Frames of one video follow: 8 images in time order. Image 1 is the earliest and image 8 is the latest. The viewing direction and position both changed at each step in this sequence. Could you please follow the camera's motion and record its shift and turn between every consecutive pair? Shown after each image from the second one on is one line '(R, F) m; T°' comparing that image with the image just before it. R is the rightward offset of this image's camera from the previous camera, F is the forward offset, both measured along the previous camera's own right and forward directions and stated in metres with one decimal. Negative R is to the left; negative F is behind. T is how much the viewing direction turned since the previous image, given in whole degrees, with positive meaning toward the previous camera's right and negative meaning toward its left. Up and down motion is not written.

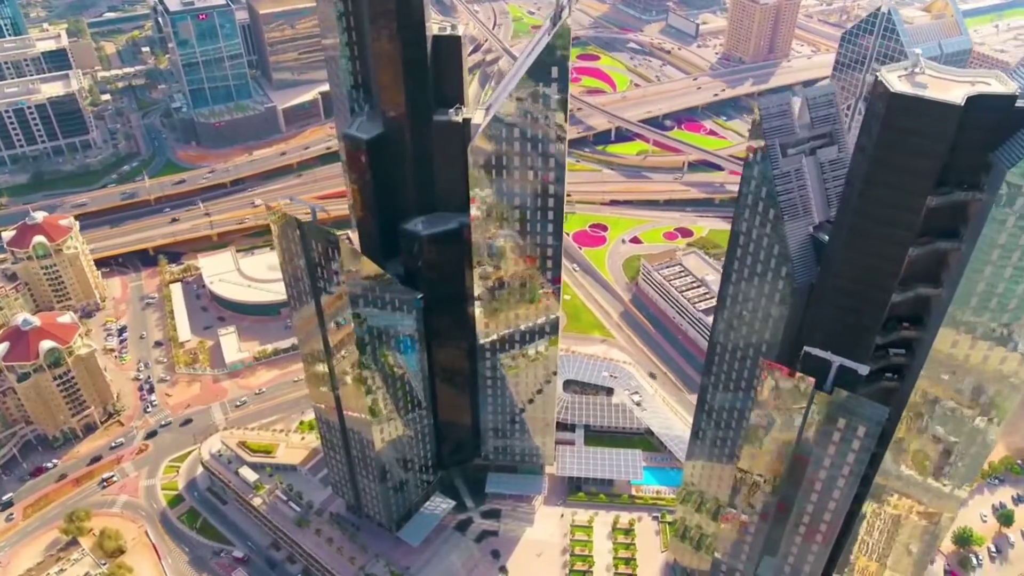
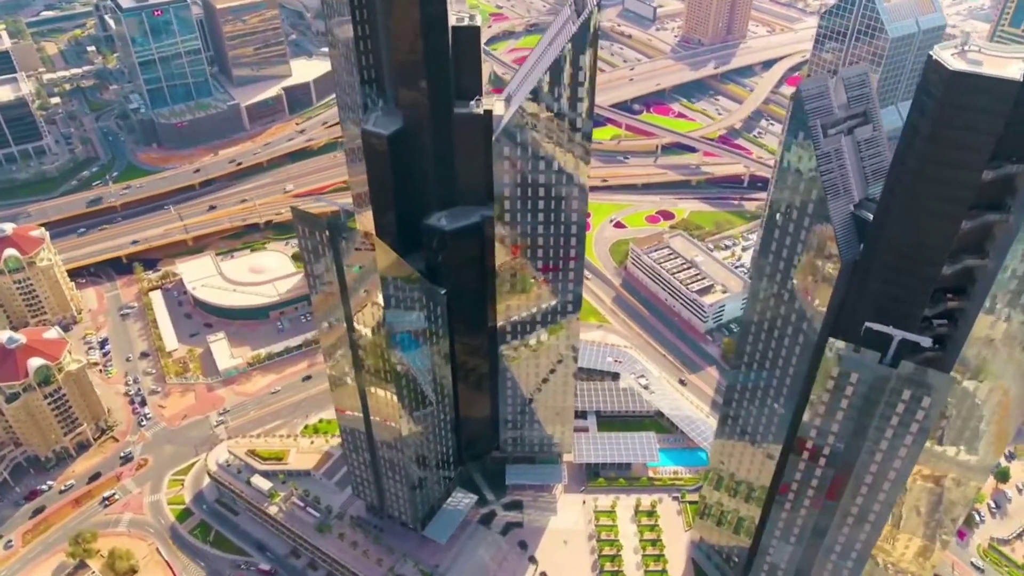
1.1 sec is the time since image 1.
(-17.1, +1.5) m; +4°
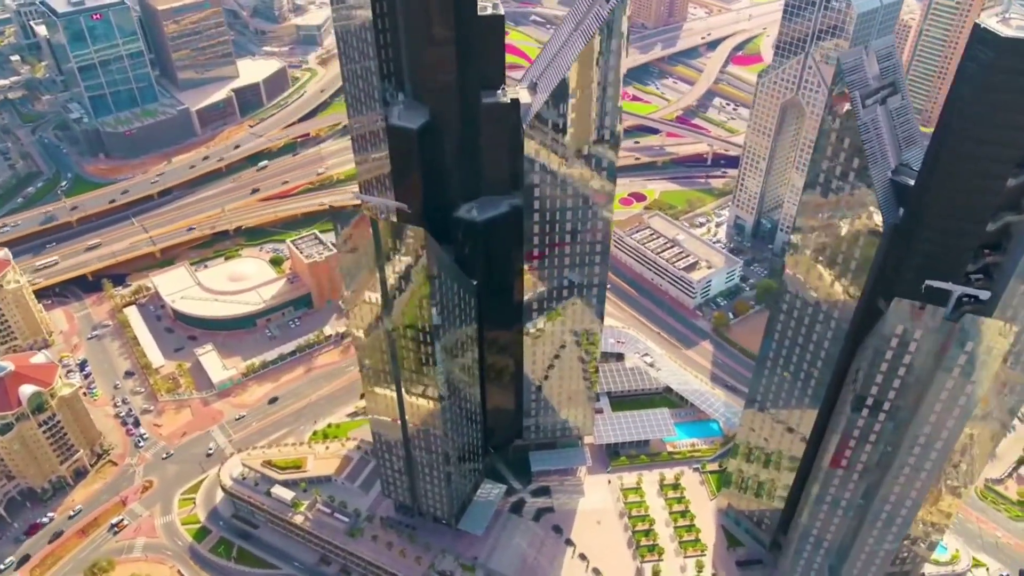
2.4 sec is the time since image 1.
(-22.8, +0.3) m; +5°
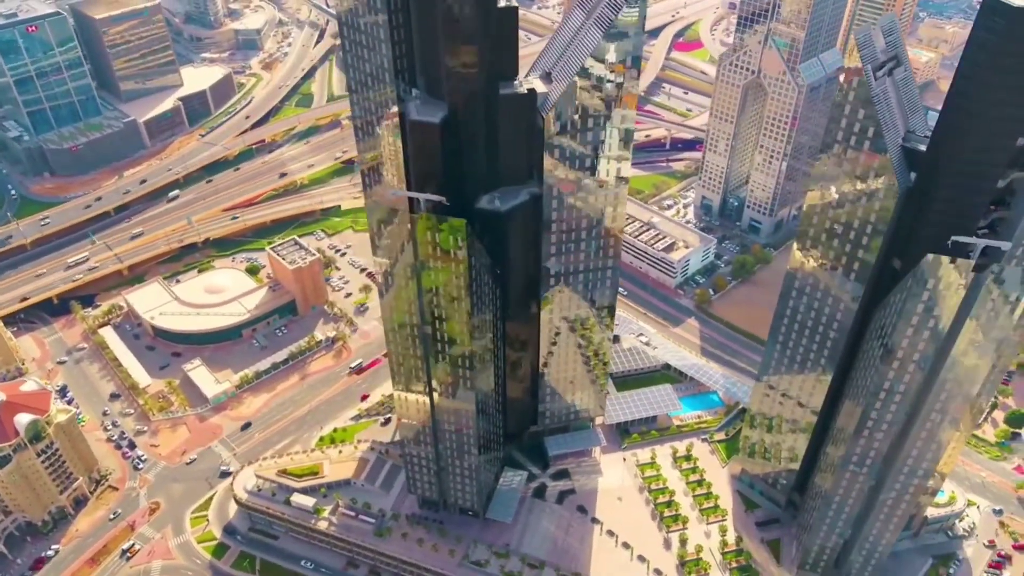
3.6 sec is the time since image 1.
(-21.1, -1.9) m; +5°
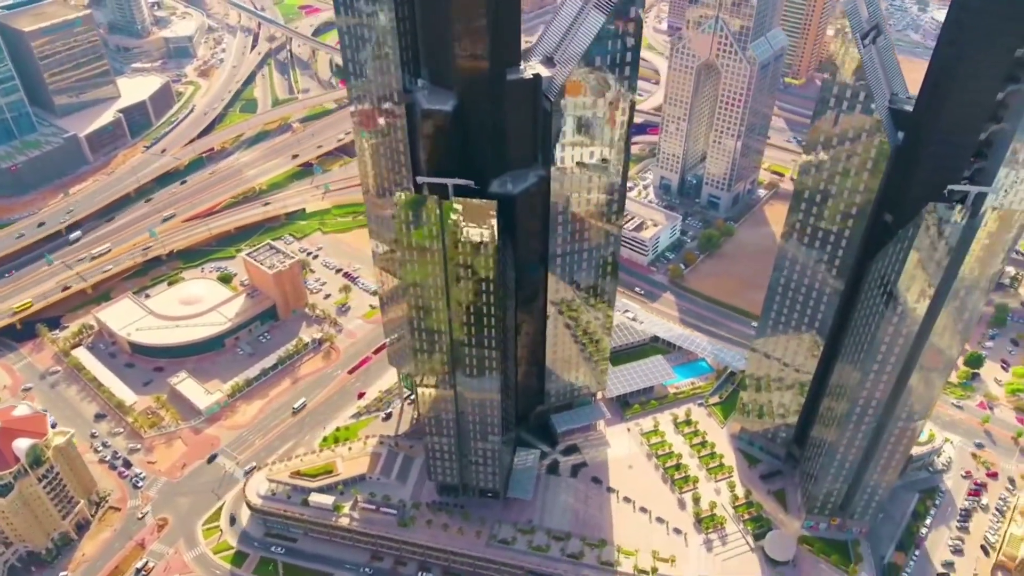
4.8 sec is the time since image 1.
(-20.6, -3.8) m; +5°
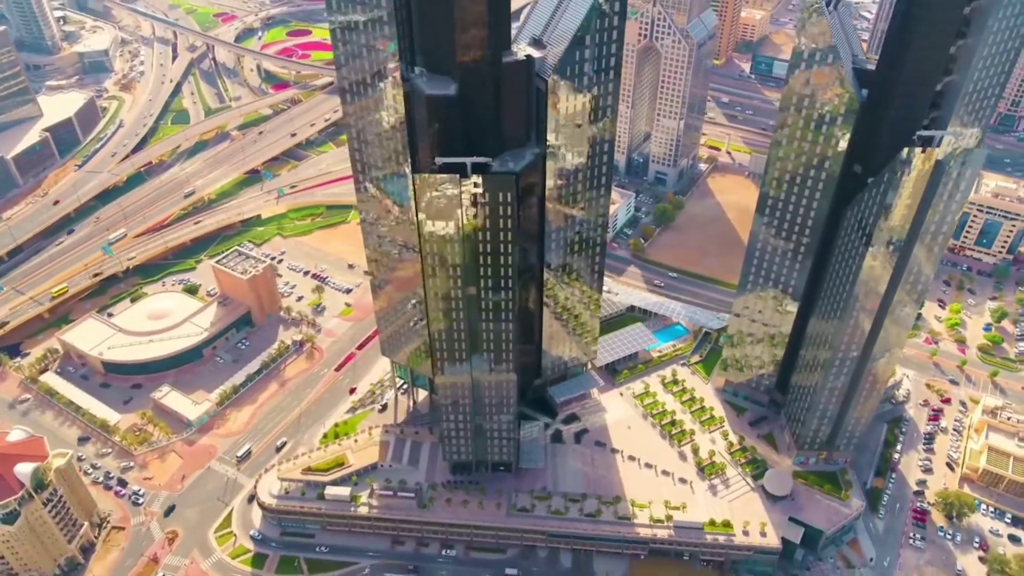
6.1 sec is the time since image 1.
(-22.5, -6.1) m; +6°
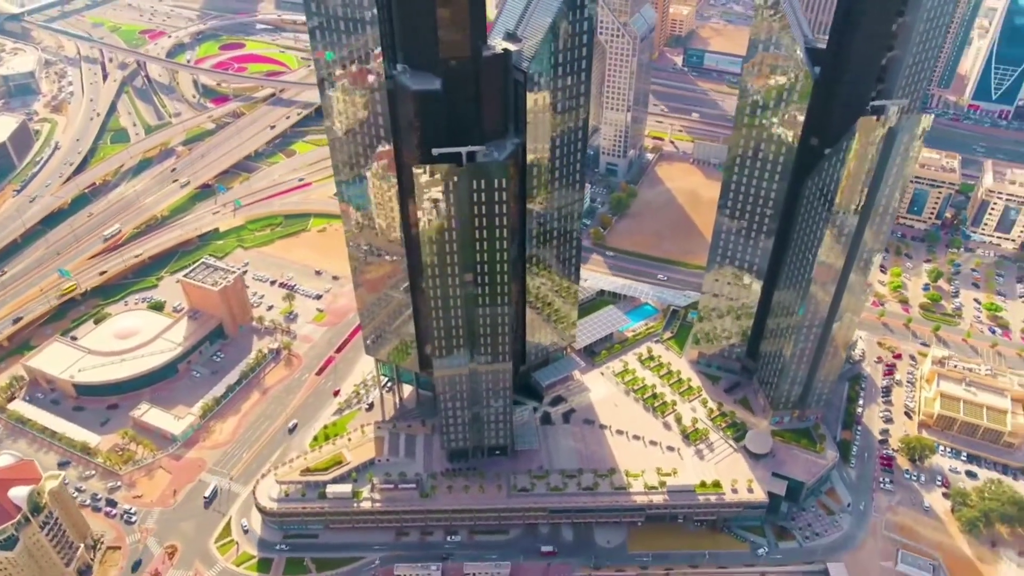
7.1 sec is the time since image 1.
(-14.8, -6.2) m; +5°
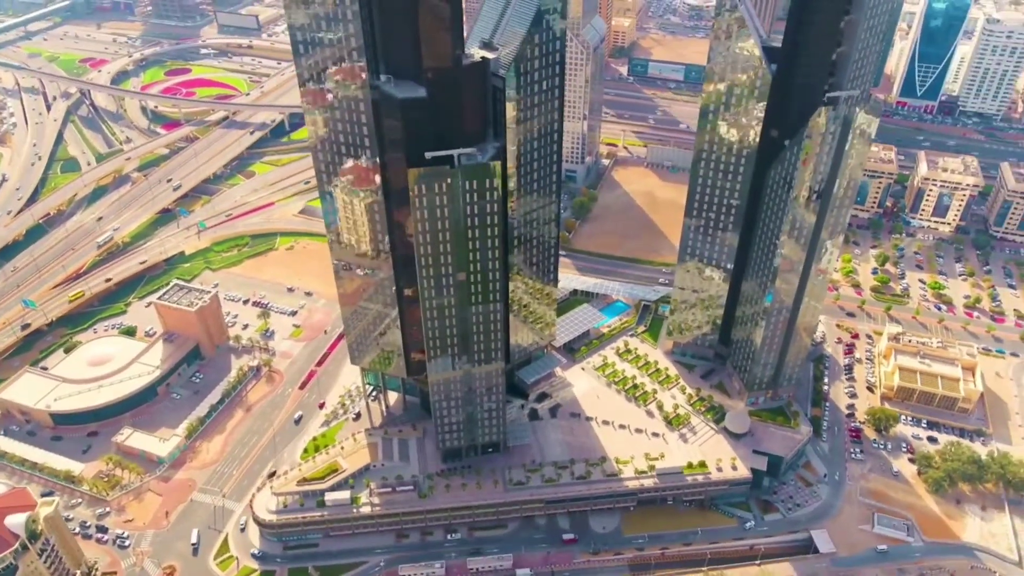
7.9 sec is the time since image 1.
(-11.6, -6.4) m; +4°
